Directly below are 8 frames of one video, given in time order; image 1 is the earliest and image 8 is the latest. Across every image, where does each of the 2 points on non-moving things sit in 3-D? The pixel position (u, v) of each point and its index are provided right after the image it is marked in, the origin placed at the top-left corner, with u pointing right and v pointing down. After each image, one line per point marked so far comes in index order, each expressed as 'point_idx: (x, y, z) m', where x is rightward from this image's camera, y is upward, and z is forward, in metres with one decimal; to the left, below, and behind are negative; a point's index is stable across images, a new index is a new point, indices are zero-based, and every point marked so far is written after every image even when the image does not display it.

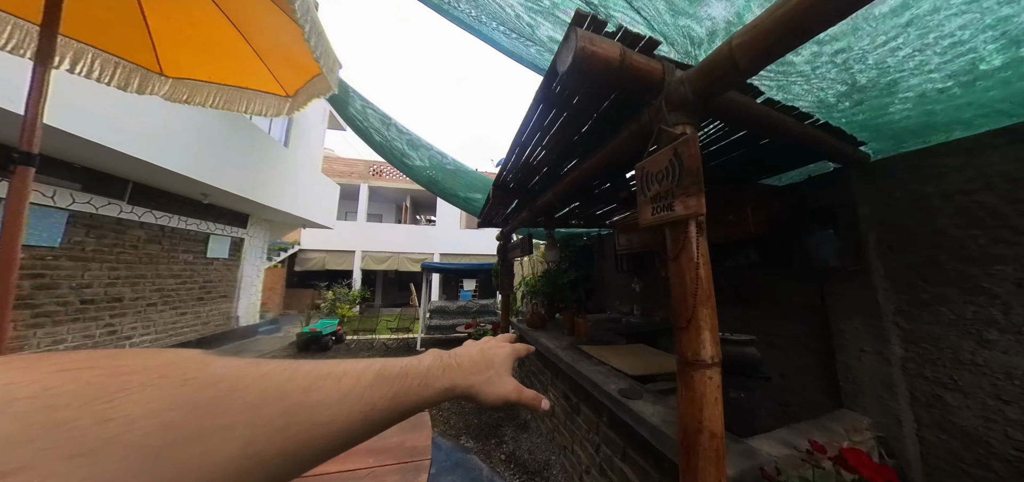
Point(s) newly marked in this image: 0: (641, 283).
0: (+2.0, -0.6, +4.0) m
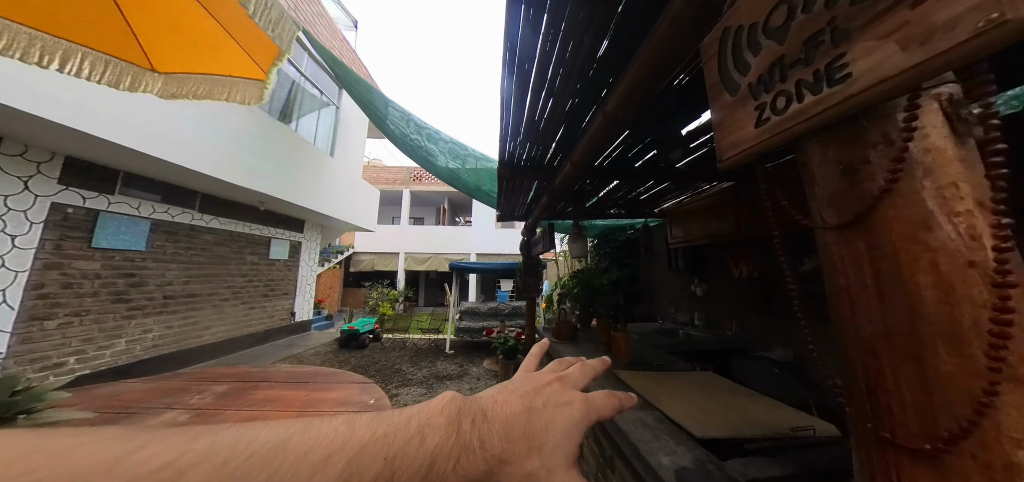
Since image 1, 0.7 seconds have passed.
0: (+2.3, -0.5, +3.1) m
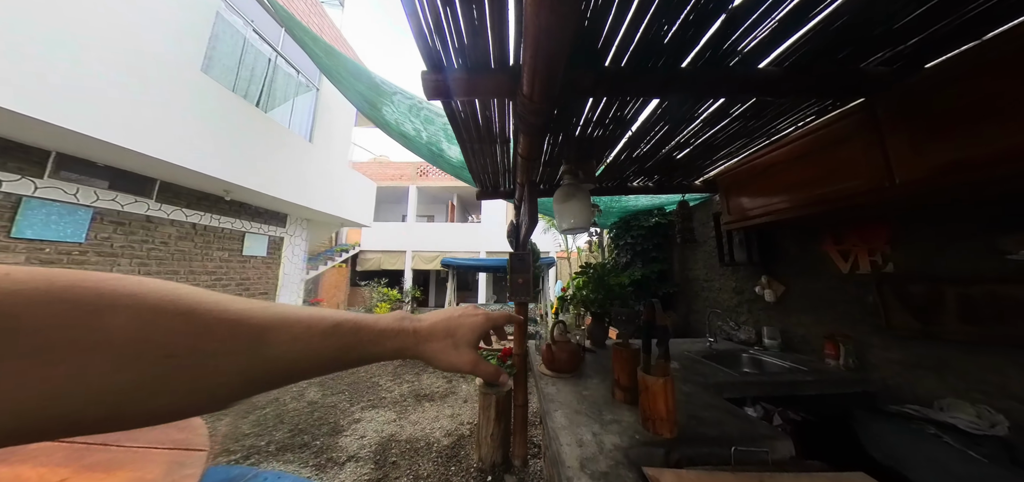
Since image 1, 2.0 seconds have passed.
0: (+2.1, -0.3, +2.1) m
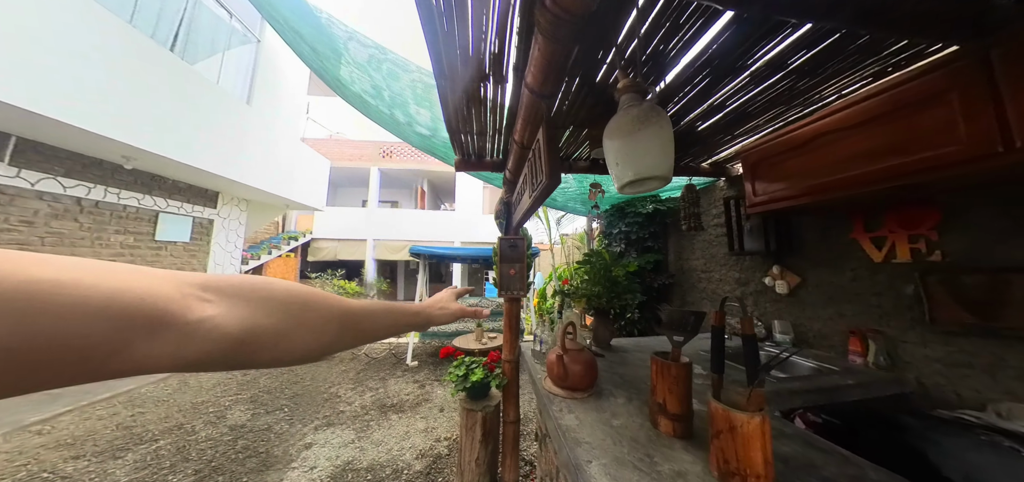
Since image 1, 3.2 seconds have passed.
0: (+2.1, -0.3, +1.9) m
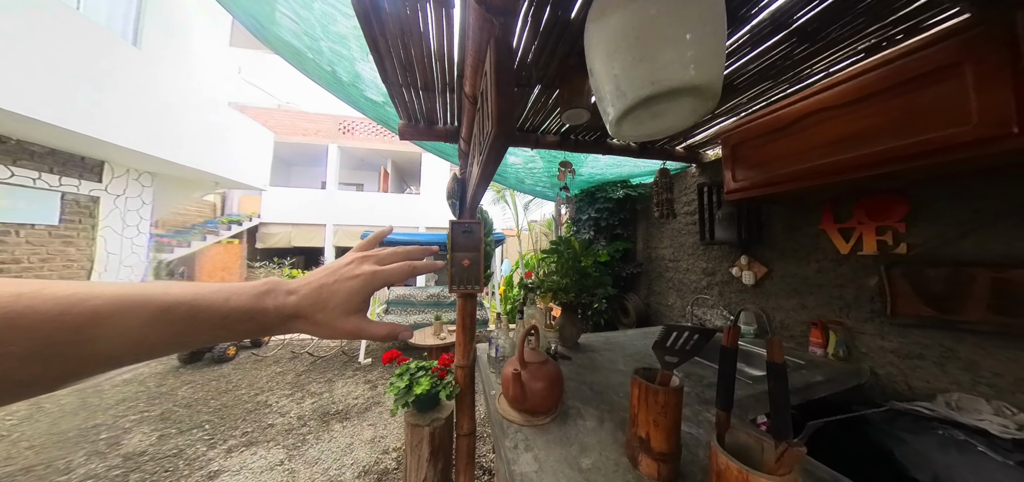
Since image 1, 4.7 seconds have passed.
0: (+1.8, -0.2, +1.9) m
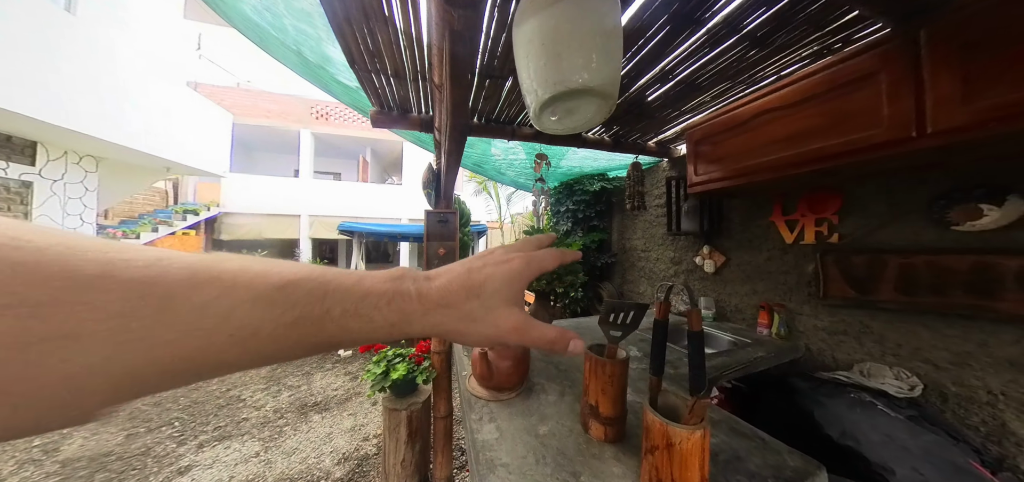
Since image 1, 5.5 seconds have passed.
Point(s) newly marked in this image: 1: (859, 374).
0: (+1.6, -0.1, +2.1) m
1: (+1.9, -0.7, +1.4) m
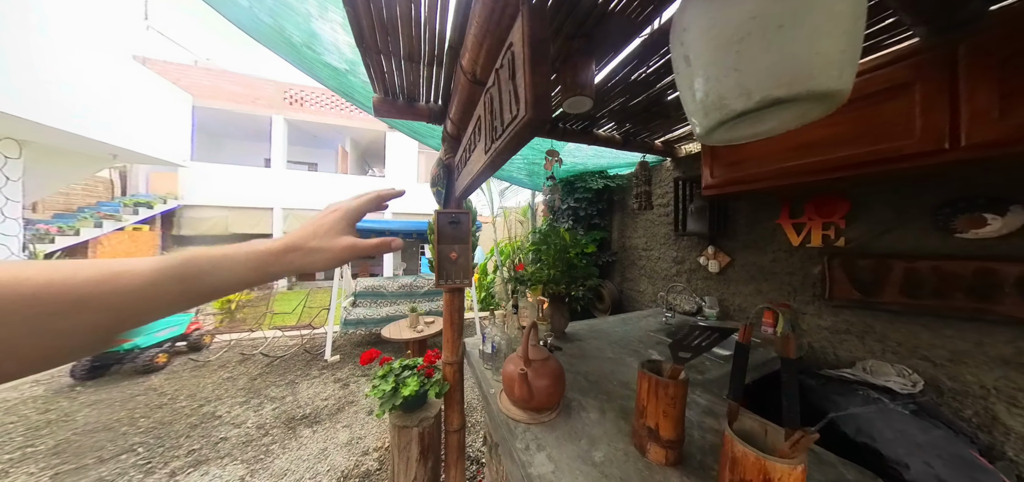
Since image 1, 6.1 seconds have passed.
0: (+1.7, -0.1, +2.1) m
1: (+2.0, -0.7, +1.5) m
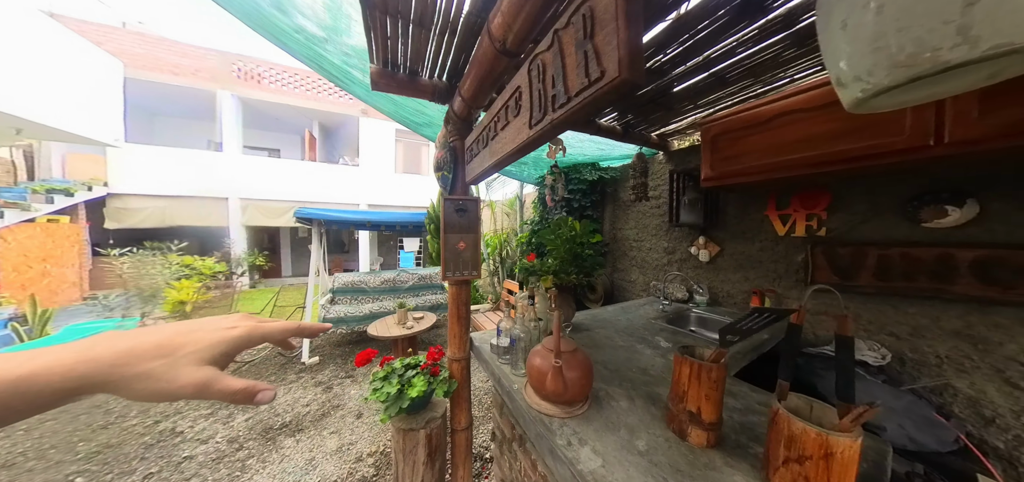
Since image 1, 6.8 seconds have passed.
0: (+1.7, 0.0, +2.2) m
1: (+2.0, -0.7, +1.6) m
